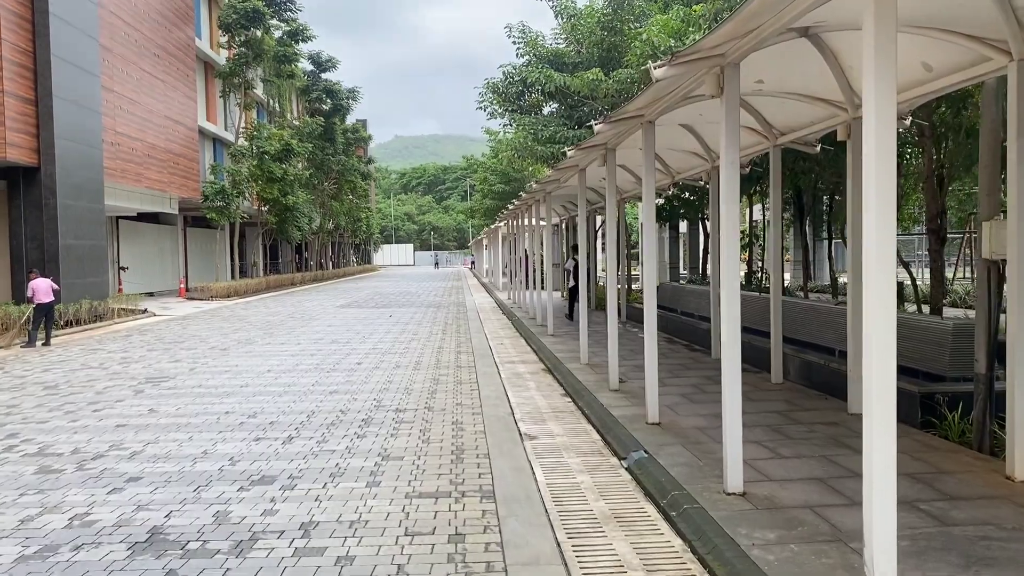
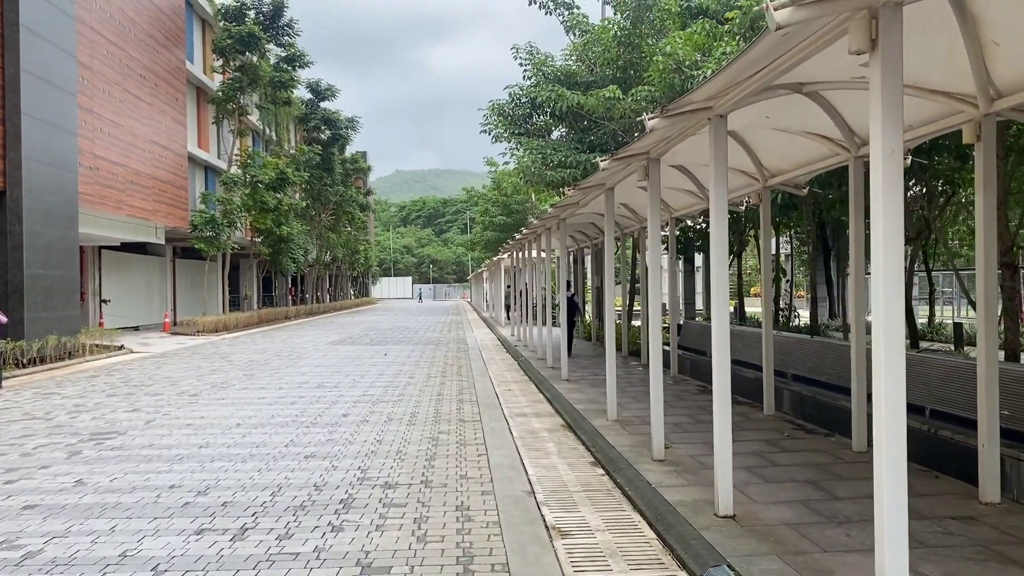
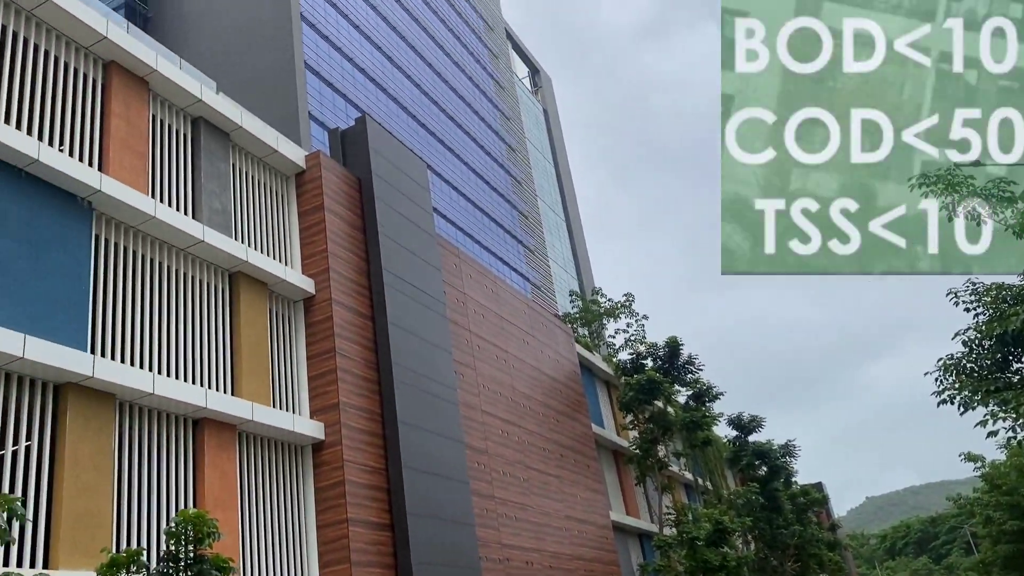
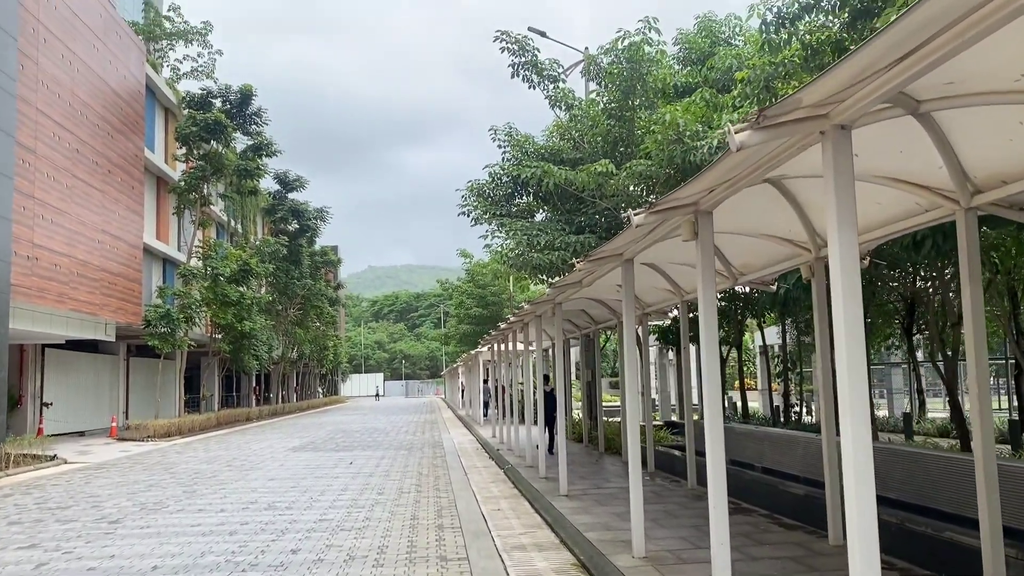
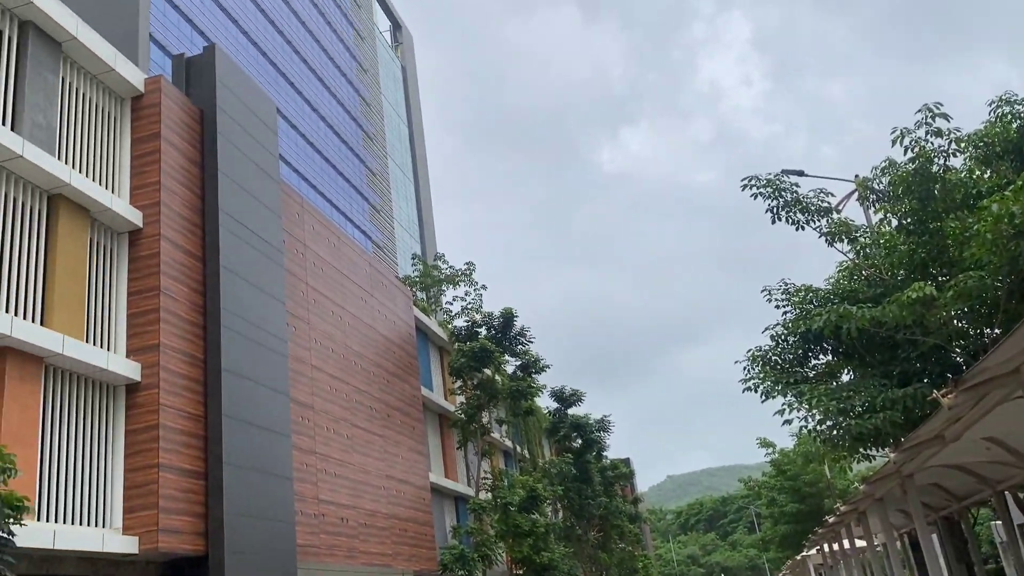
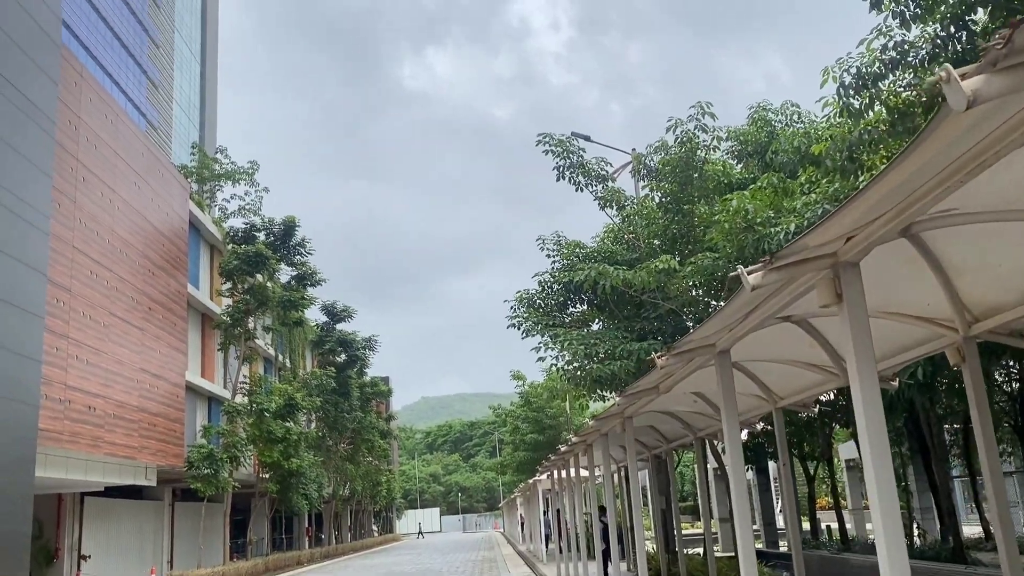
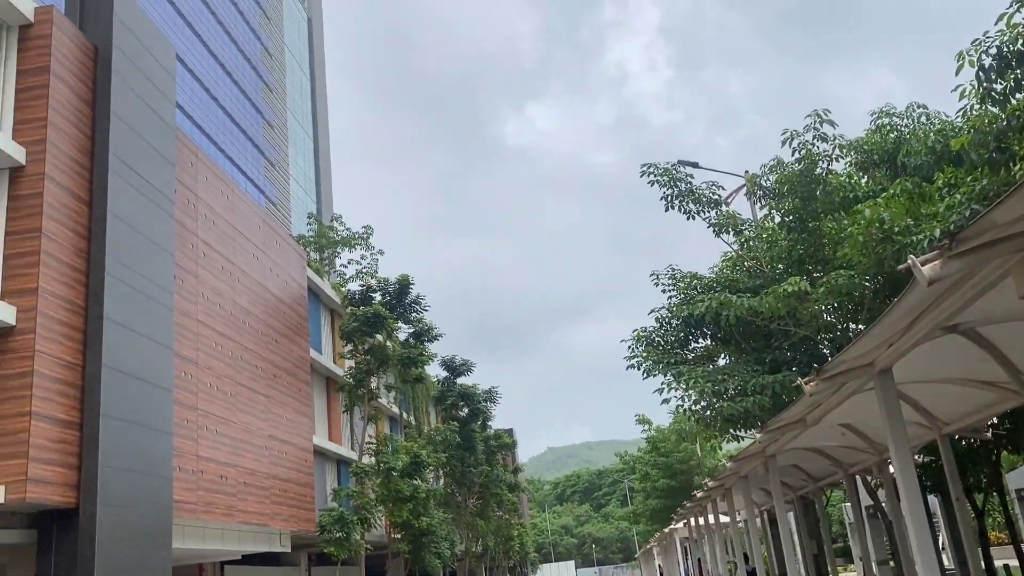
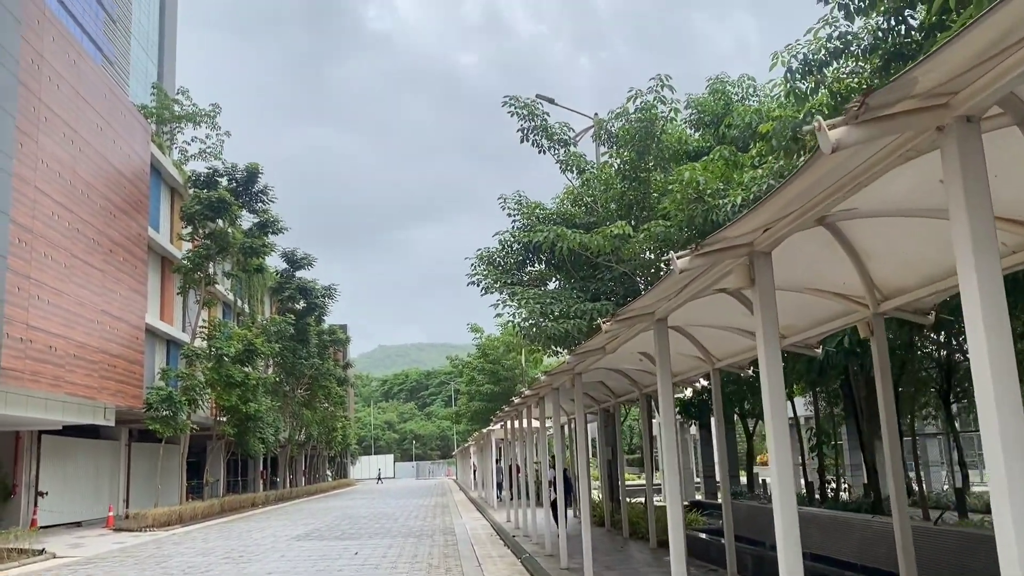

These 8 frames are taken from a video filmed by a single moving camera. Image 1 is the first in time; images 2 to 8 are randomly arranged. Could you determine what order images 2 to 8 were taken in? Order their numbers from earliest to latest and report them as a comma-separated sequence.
2, 4, 8, 6, 7, 5, 3
